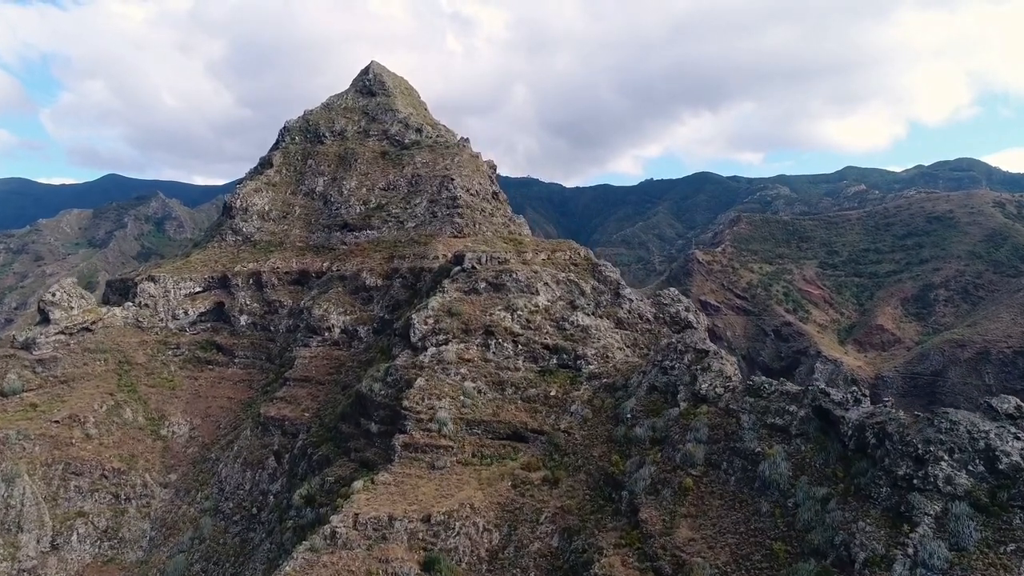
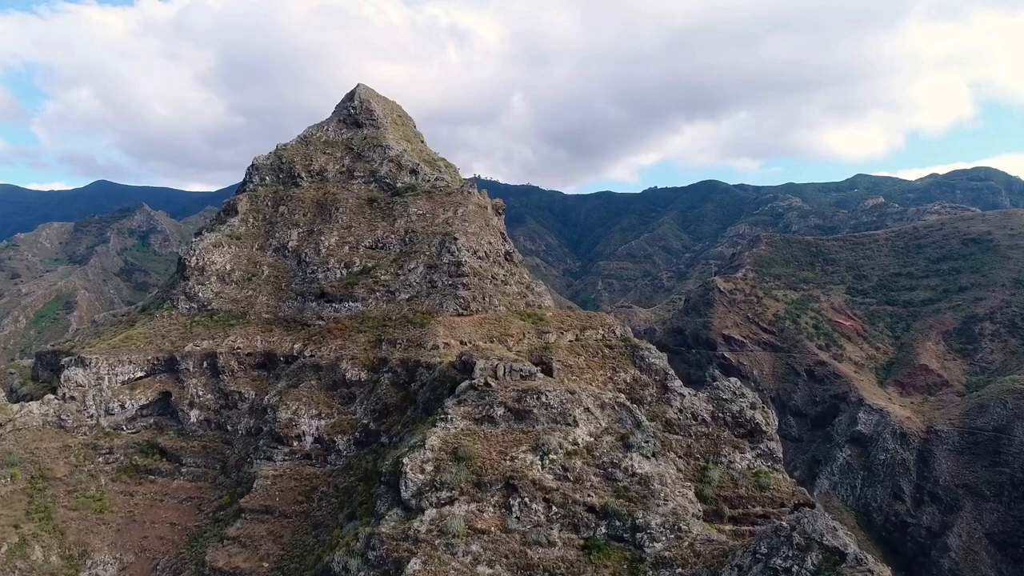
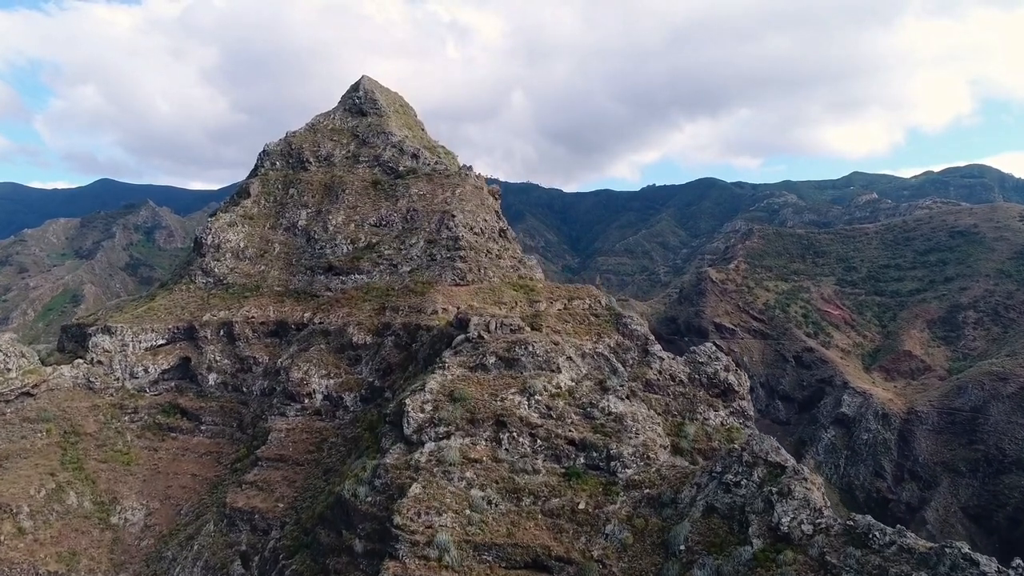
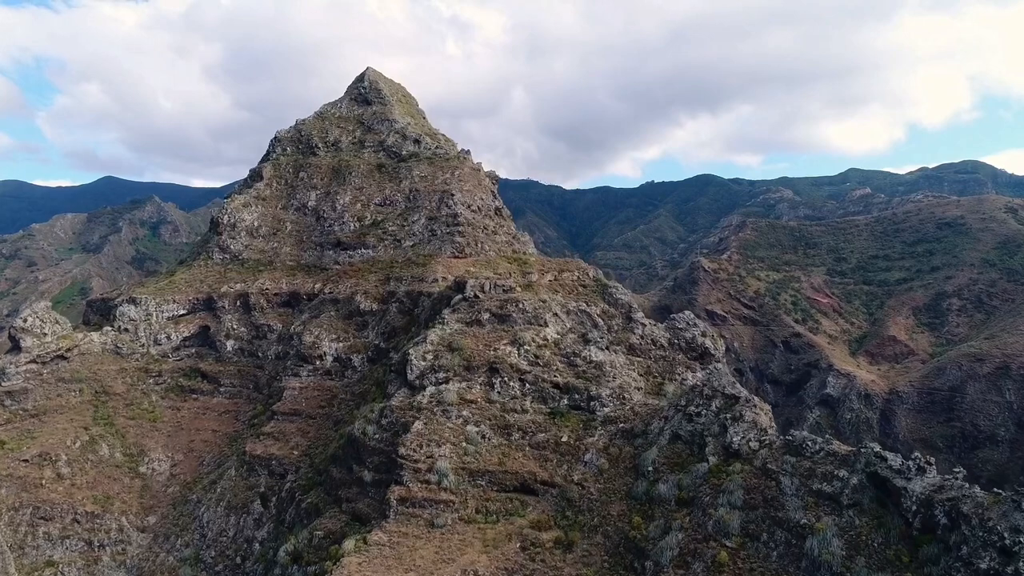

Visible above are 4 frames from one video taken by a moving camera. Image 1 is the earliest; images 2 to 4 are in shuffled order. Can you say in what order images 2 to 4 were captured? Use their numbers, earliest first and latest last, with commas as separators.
4, 3, 2
